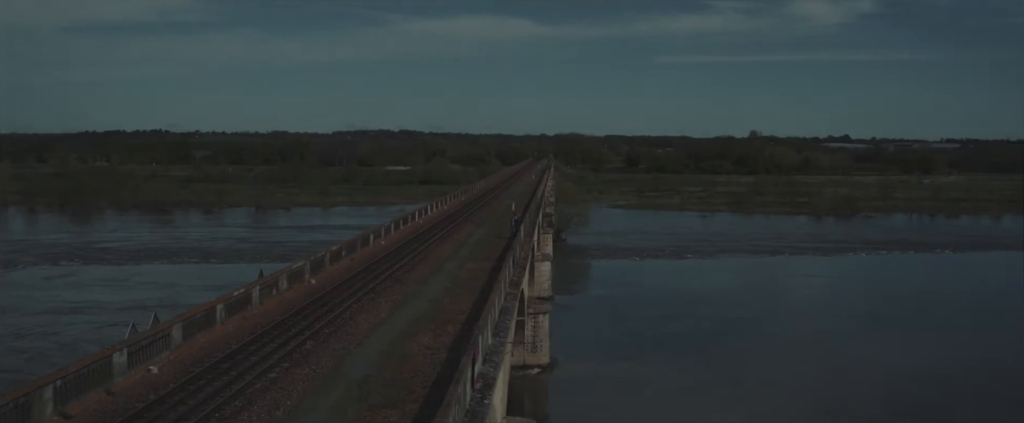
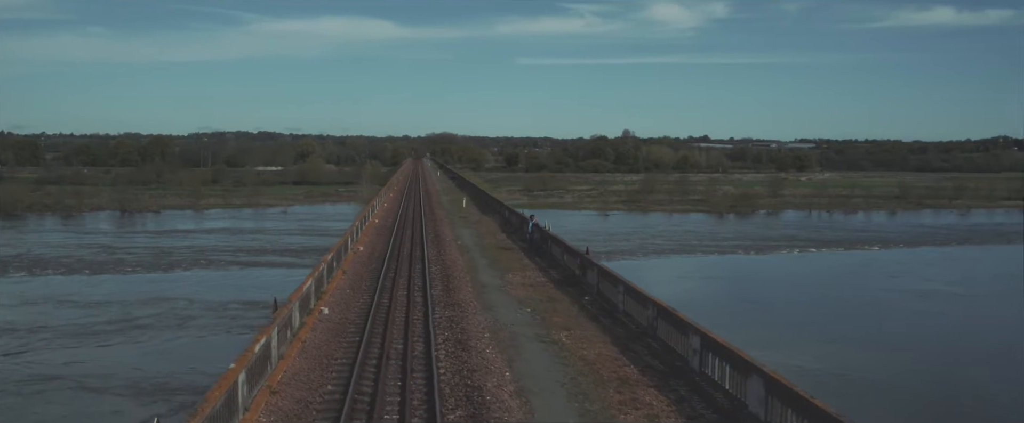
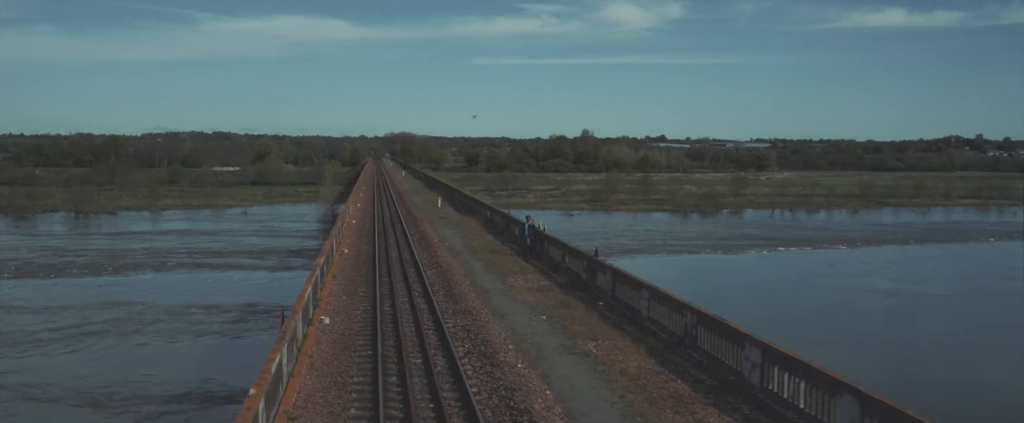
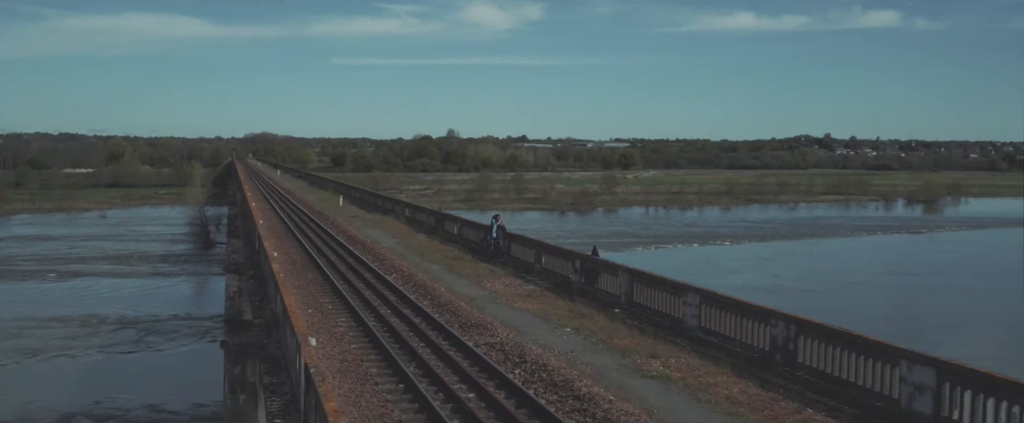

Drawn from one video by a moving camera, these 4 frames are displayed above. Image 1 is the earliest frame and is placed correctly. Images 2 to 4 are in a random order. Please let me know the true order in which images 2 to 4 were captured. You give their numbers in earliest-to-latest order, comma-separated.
2, 3, 4
